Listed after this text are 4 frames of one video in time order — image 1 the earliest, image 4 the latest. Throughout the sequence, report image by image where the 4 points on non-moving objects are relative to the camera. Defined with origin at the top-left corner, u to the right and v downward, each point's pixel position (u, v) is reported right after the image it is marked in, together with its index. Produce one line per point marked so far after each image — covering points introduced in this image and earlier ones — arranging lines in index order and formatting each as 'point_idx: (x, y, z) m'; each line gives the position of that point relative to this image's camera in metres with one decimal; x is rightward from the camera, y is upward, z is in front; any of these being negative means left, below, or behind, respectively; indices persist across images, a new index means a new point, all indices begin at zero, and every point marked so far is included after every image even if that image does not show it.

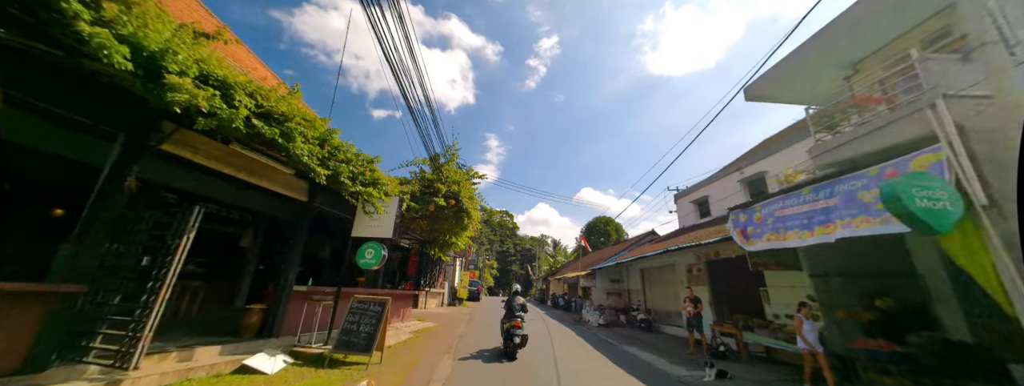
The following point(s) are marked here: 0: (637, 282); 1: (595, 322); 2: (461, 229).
0: (+5.5, -4.0, +13.2) m
1: (+3.4, -5.3, +12.2) m
2: (-1.4, -1.0, +8.1) m
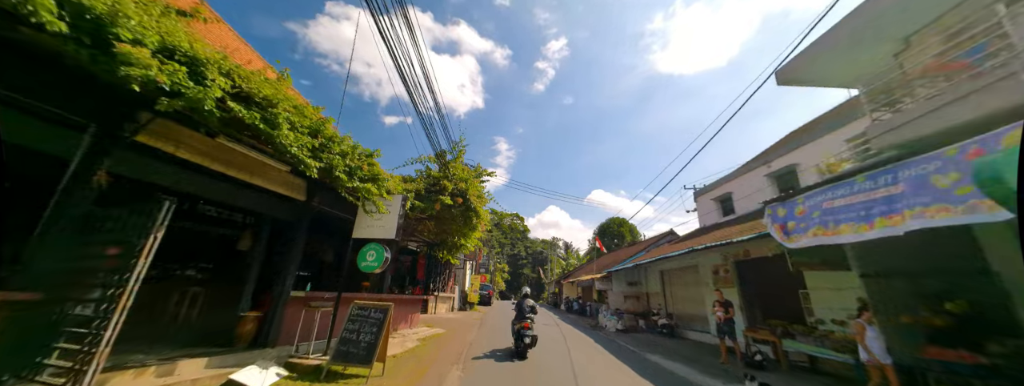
0: (+6.1, -3.9, +12.5) m
1: (+3.9, -5.2, +11.6) m
2: (-1.1, -0.9, +7.7) m
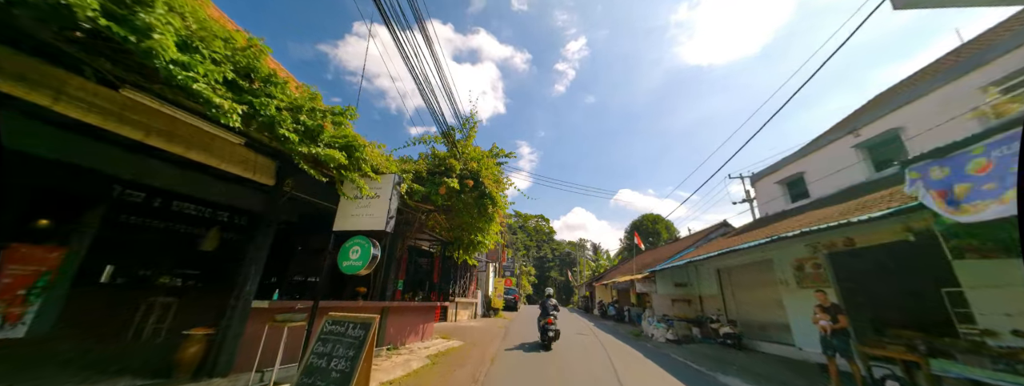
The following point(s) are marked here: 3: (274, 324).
0: (+7.1, -3.3, +10.5) m
1: (+4.9, -4.7, +9.8) m
2: (-0.5, -0.6, +6.4) m
3: (-2.9, -1.6, +3.6) m
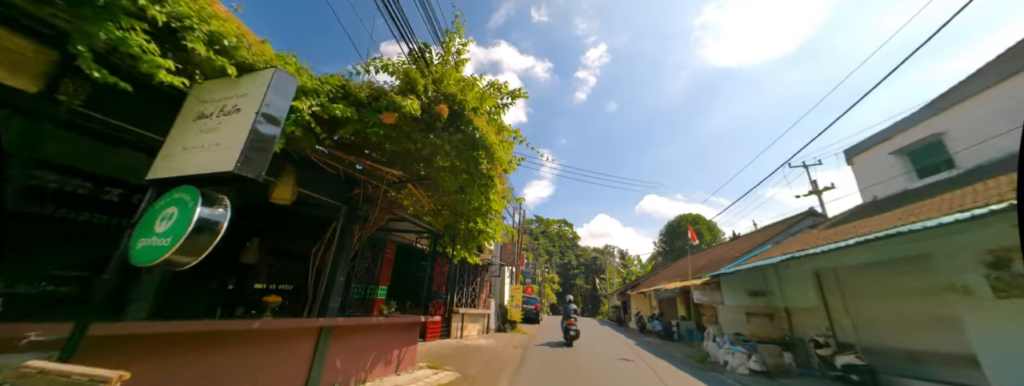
0: (+7.5, -2.6, +7.6) m
1: (+5.3, -4.0, +7.0) m
2: (-0.4, 0.0, +4.1) m
3: (-2.9, -0.9, +1.5) m
